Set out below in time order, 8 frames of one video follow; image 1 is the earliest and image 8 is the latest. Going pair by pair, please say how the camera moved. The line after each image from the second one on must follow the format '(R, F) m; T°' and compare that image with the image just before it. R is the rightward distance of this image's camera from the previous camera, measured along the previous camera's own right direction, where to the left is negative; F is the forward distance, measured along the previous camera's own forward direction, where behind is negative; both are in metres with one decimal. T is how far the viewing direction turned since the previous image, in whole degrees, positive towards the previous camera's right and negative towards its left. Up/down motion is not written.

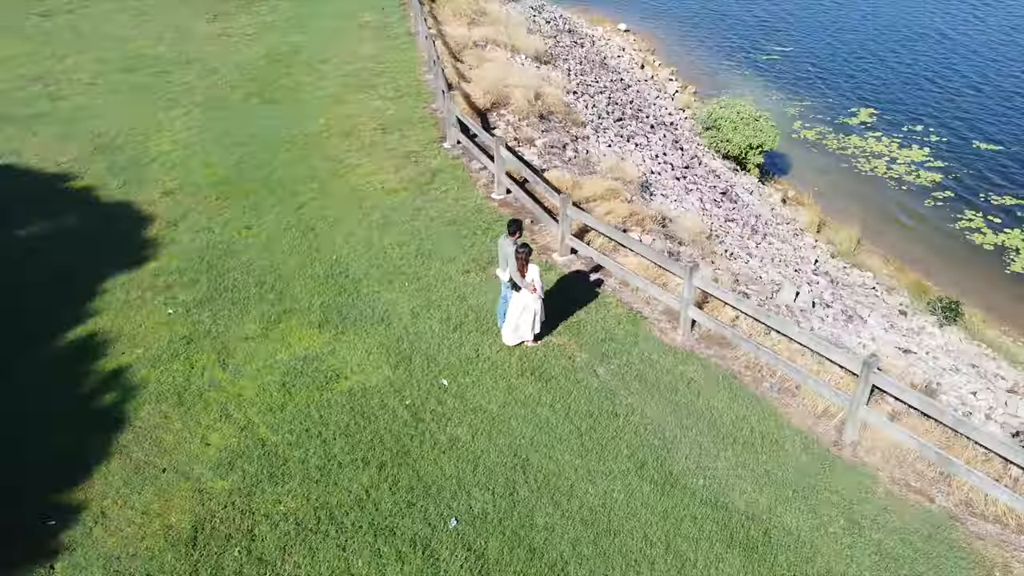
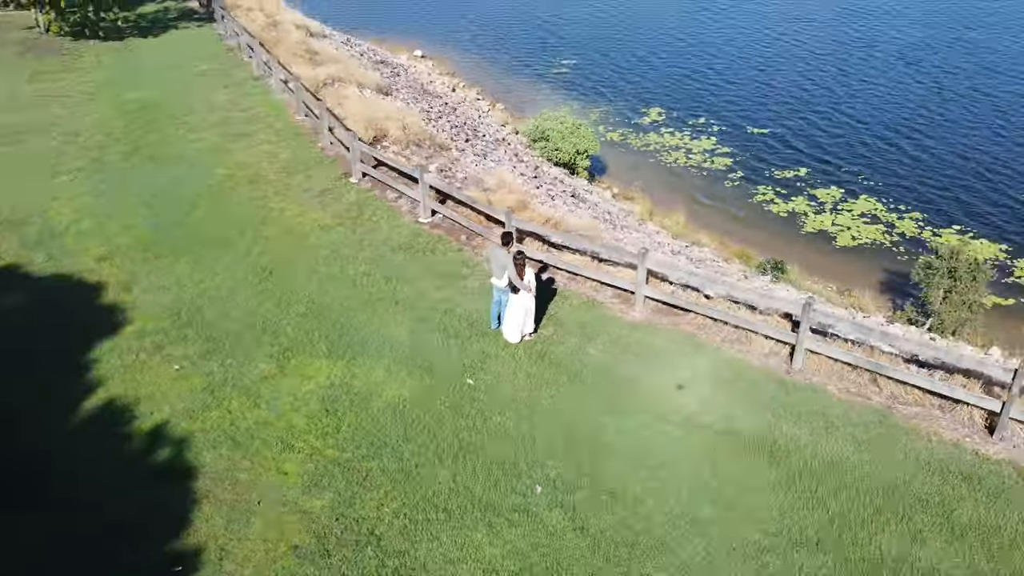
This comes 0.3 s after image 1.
(-2.1, -0.8) m; +15°
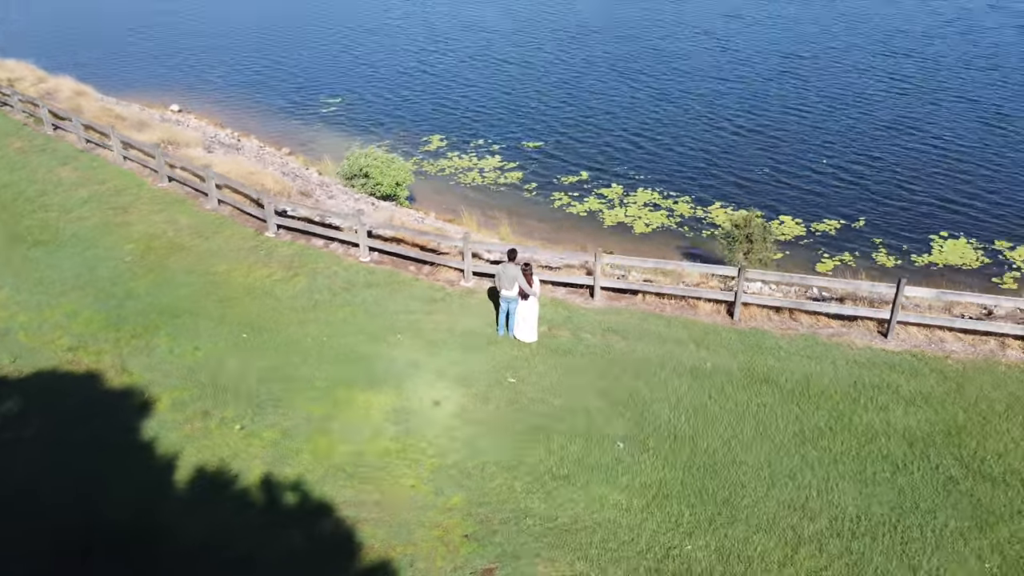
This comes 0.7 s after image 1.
(-3.2, -0.9) m; +18°
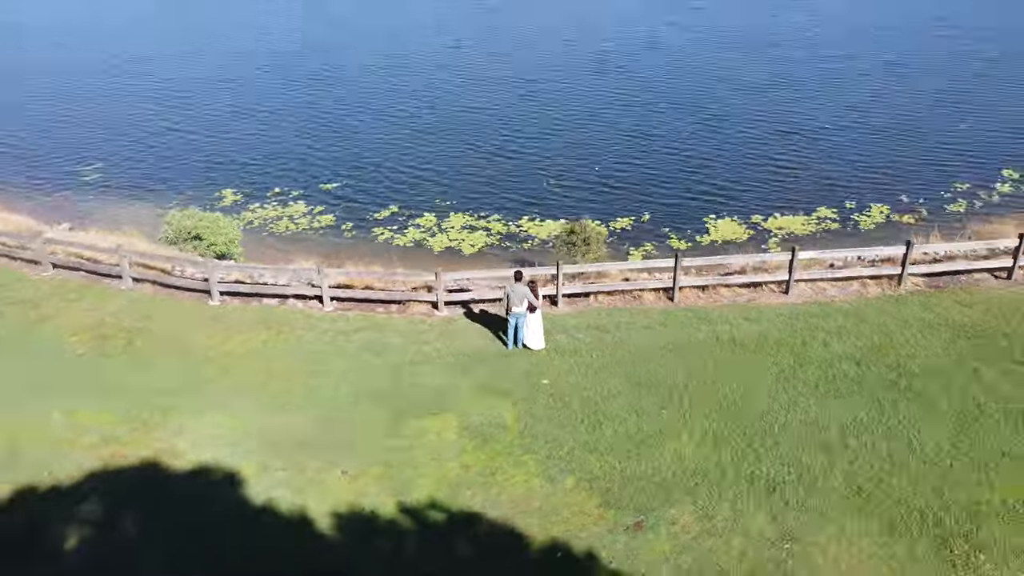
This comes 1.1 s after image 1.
(-3.8, -0.8) m; +19°
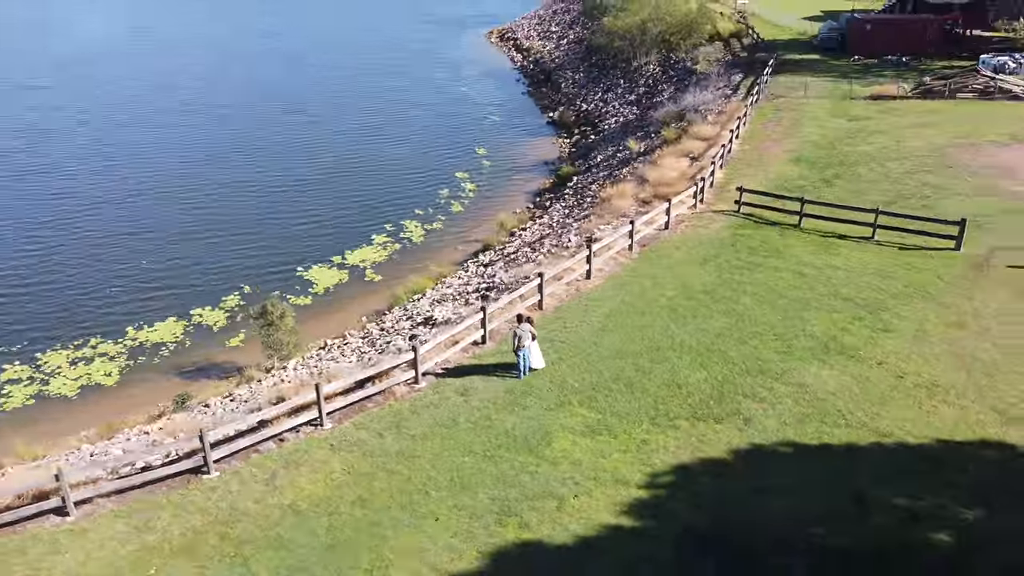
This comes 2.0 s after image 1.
(-9.5, +1.0) m; +43°
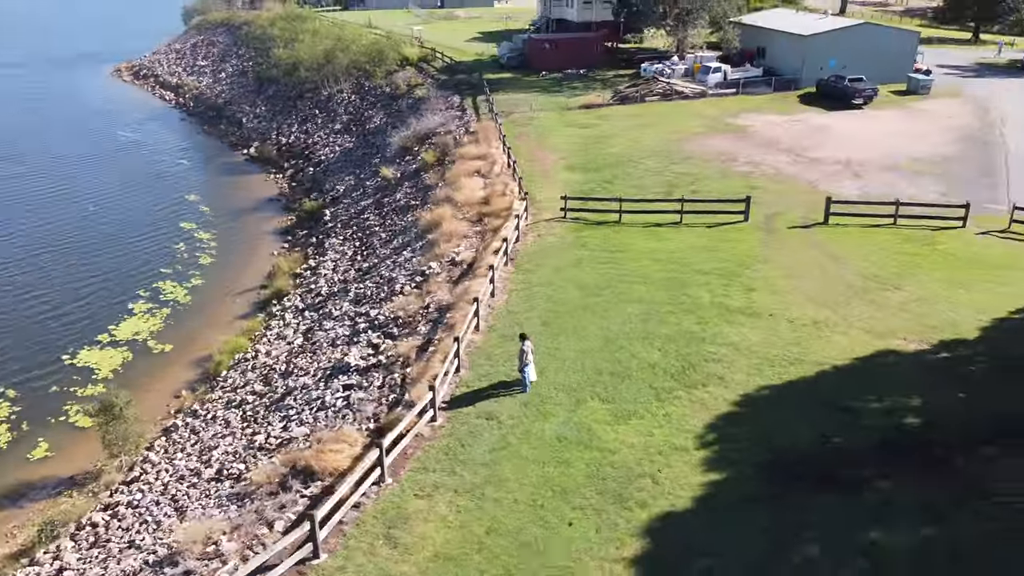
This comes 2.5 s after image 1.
(-6.4, +0.2) m; +25°
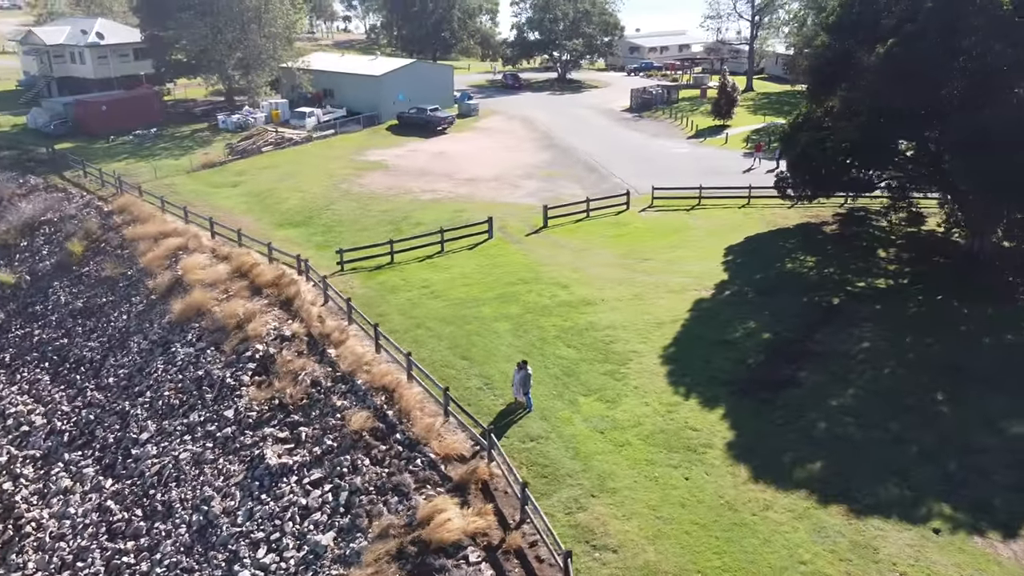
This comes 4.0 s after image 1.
(-10.4, +1.7) m; +38°
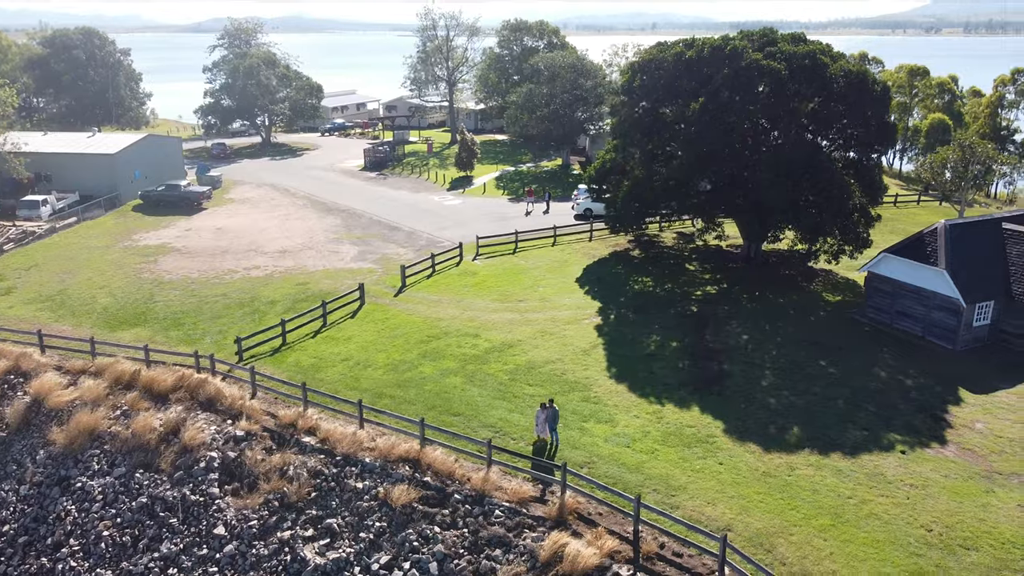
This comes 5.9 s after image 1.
(-8.7, +0.4) m; +26°
